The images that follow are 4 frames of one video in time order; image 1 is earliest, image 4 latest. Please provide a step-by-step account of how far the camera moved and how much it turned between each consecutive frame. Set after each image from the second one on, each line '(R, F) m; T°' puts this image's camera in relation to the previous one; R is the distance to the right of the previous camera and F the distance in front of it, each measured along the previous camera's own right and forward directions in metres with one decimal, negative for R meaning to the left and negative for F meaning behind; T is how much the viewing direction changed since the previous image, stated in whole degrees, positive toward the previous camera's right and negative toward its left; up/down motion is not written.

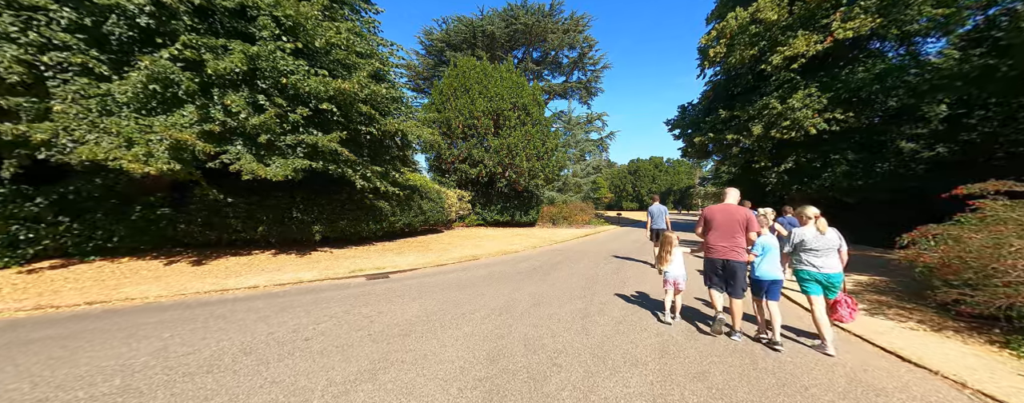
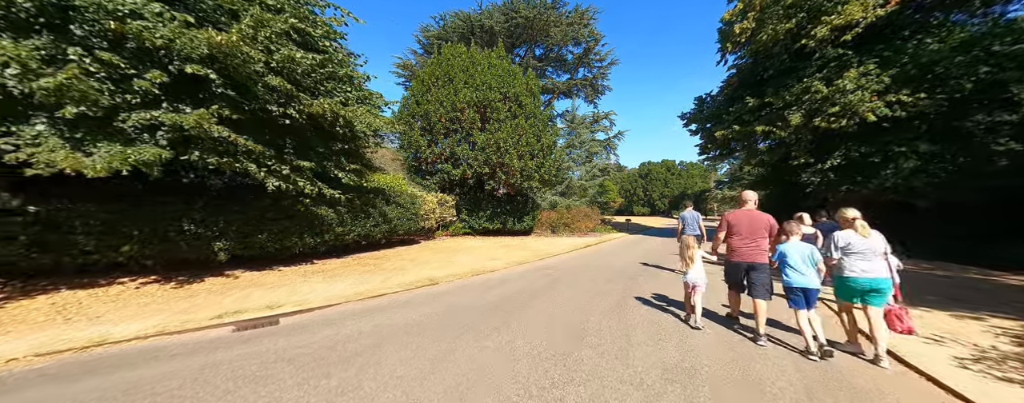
(+1.0, +2.9) m; -2°
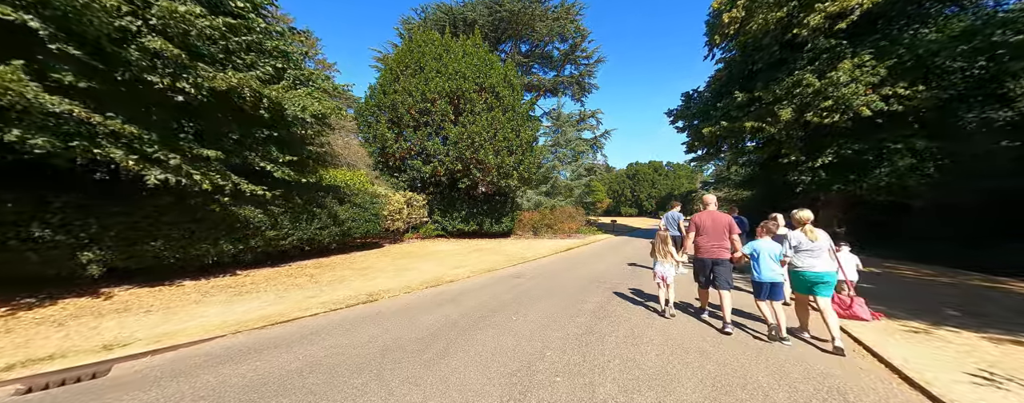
(+0.7, +1.3) m; +2°
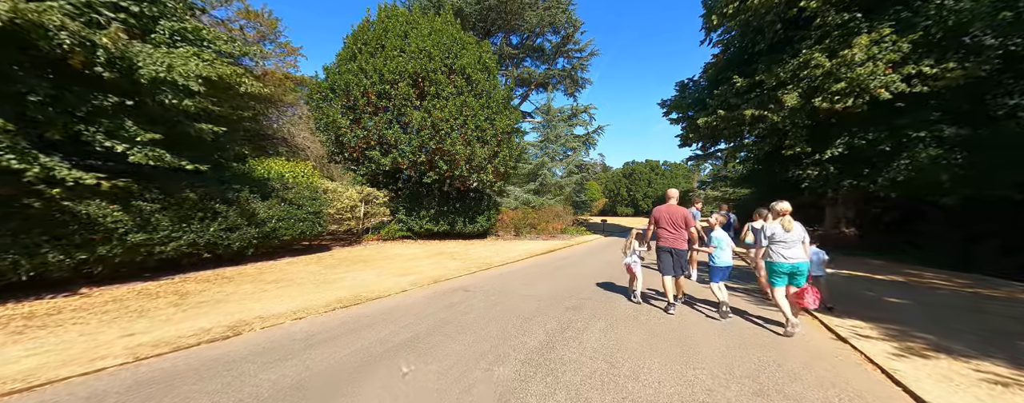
(+1.2, +1.9) m; +1°
